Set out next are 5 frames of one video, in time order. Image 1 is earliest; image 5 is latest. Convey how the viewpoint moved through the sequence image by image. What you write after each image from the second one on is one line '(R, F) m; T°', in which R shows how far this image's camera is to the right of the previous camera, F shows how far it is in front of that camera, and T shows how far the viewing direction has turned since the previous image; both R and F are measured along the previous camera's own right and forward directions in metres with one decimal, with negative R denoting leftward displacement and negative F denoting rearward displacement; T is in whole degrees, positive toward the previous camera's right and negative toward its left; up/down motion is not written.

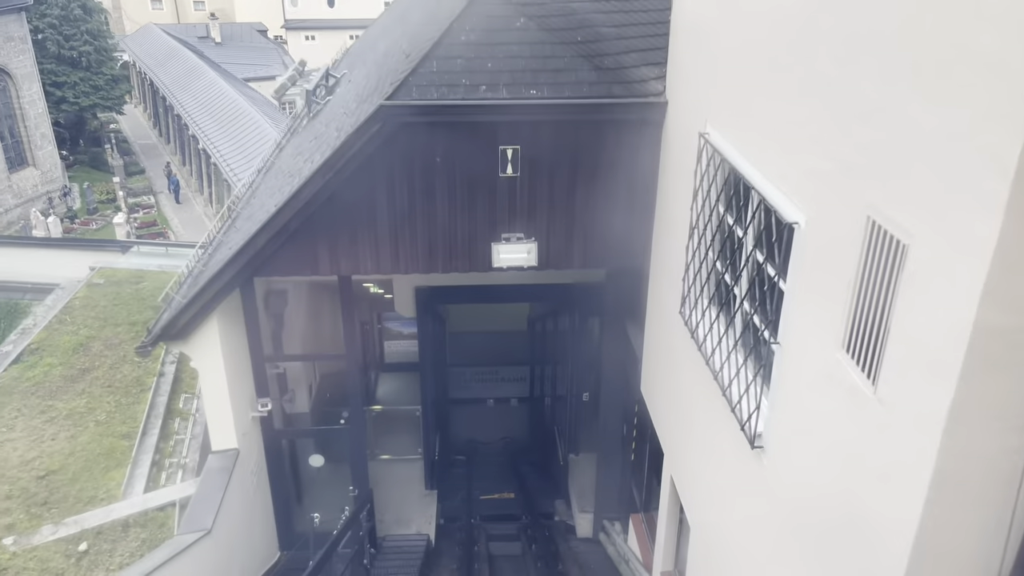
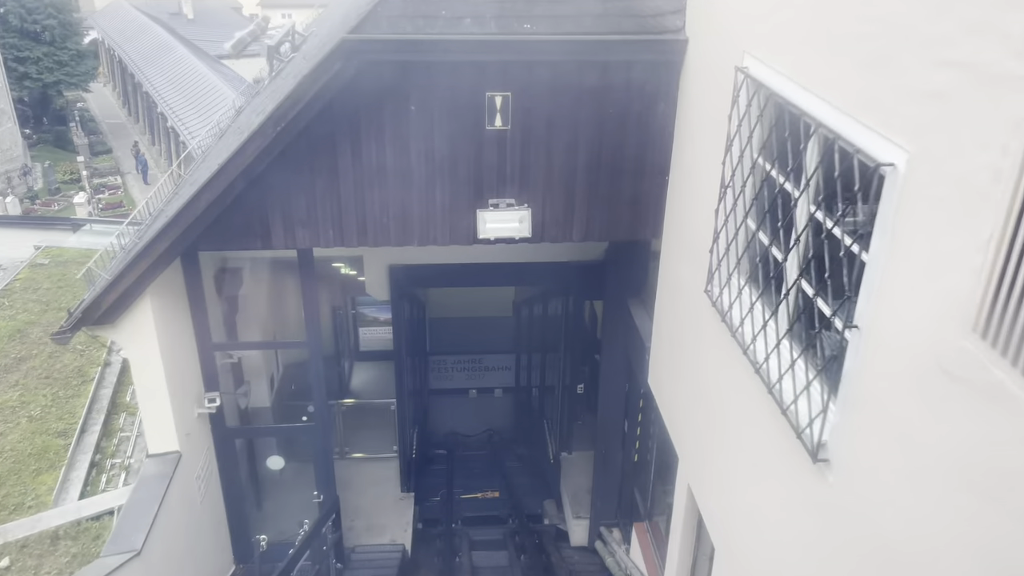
(0.0, +0.6) m; +1°
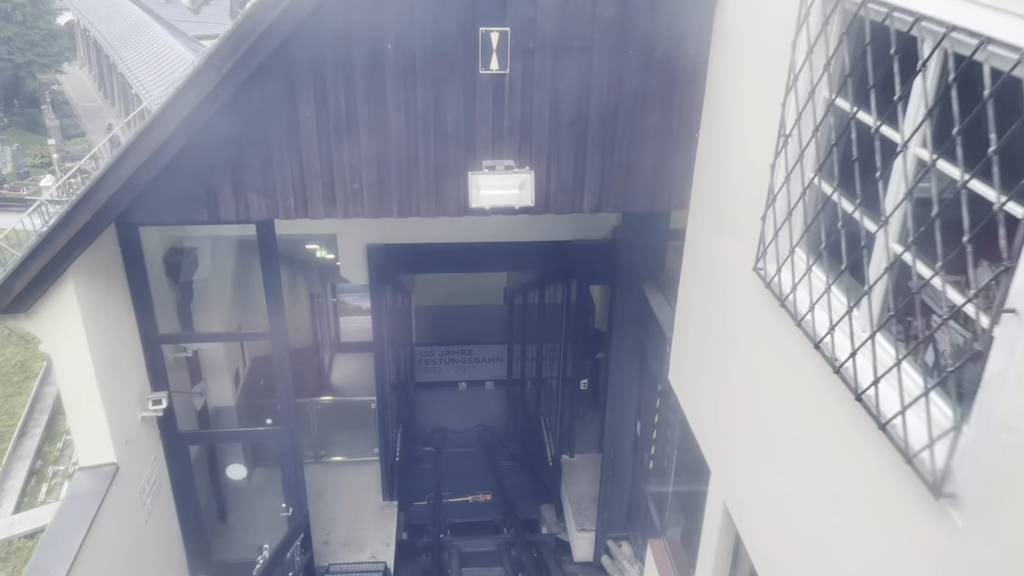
(0.0, +0.6) m; +1°
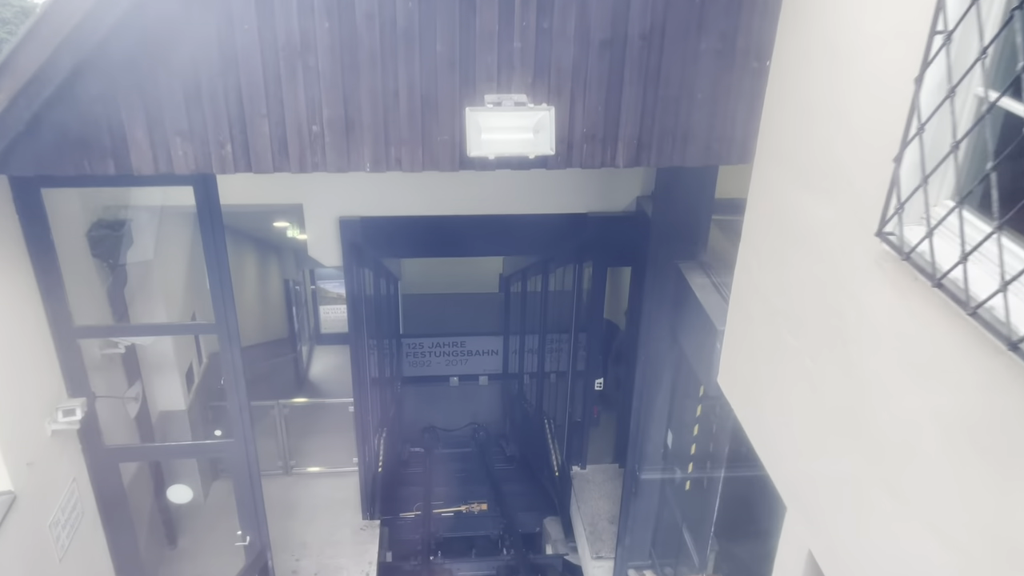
(-0.1, +0.7) m; +1°
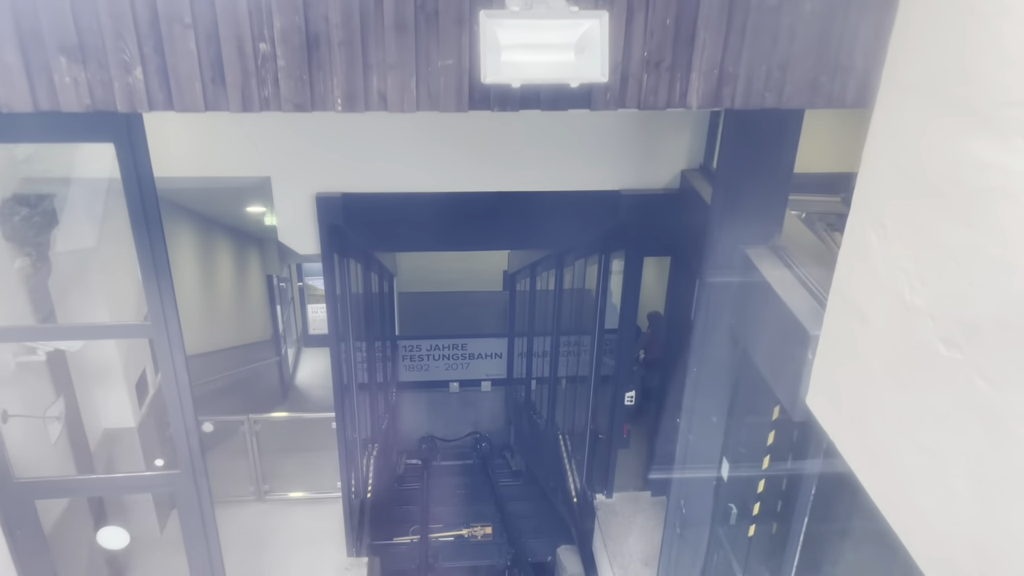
(-0.1, +0.6) m; 0°
